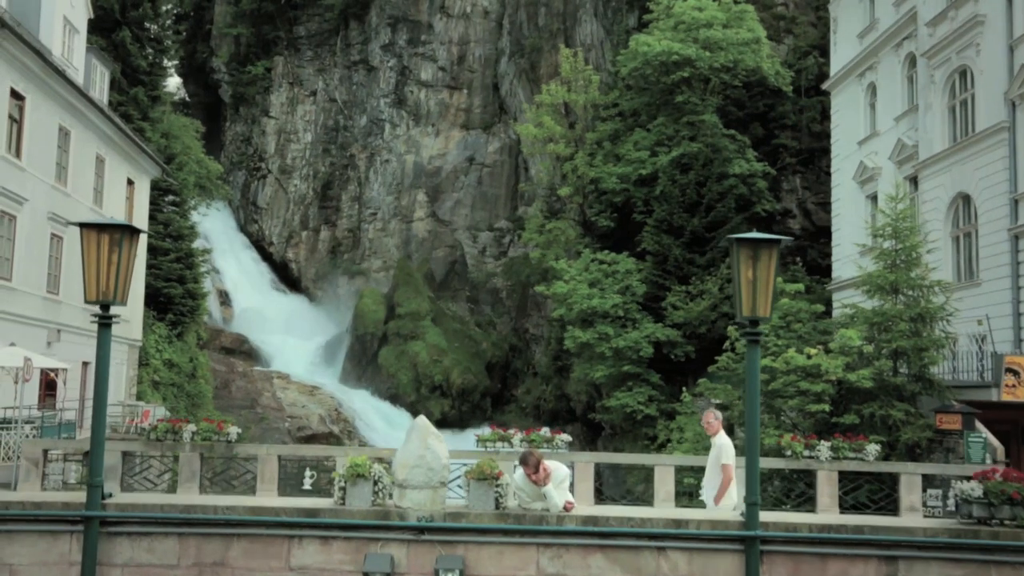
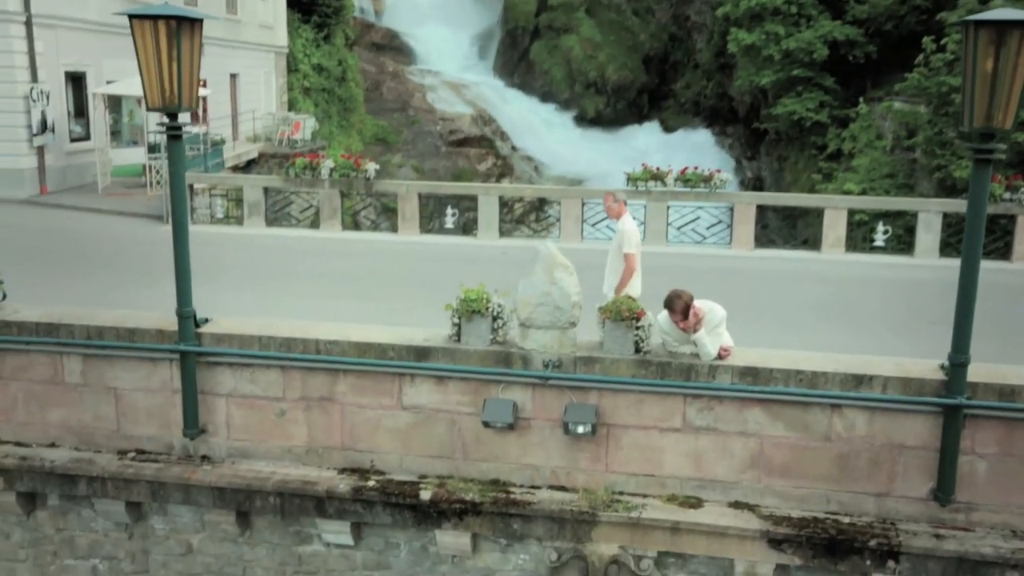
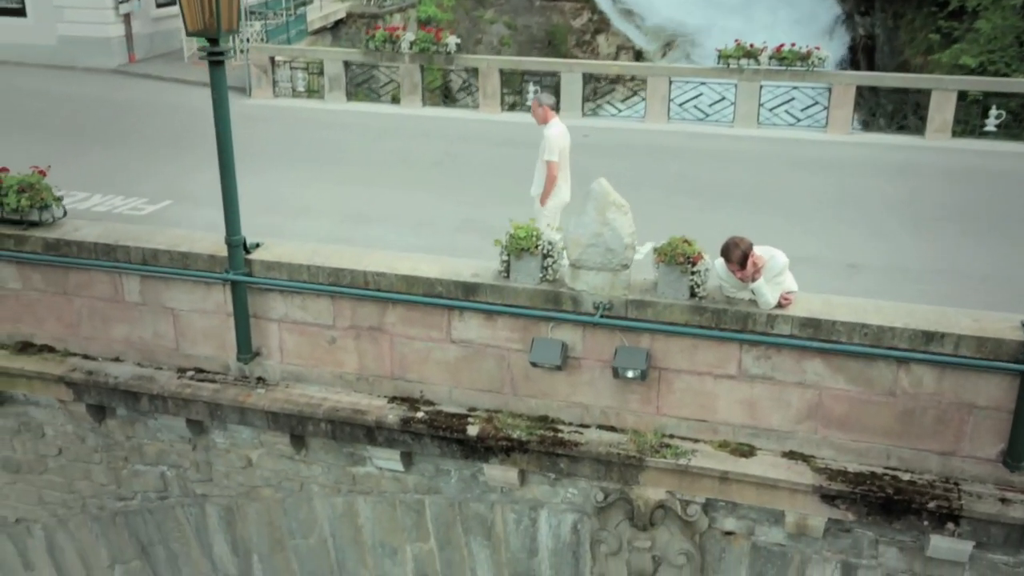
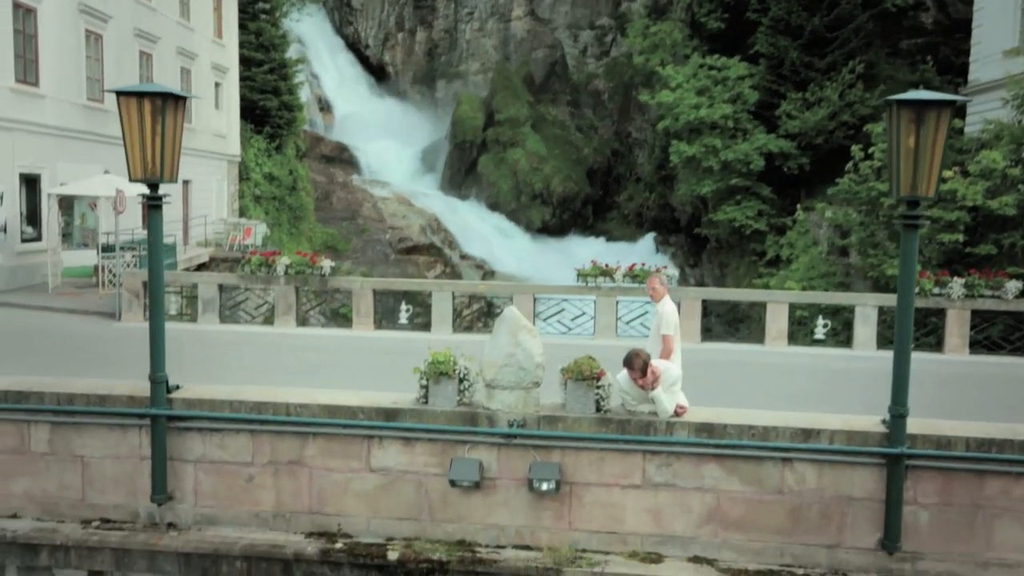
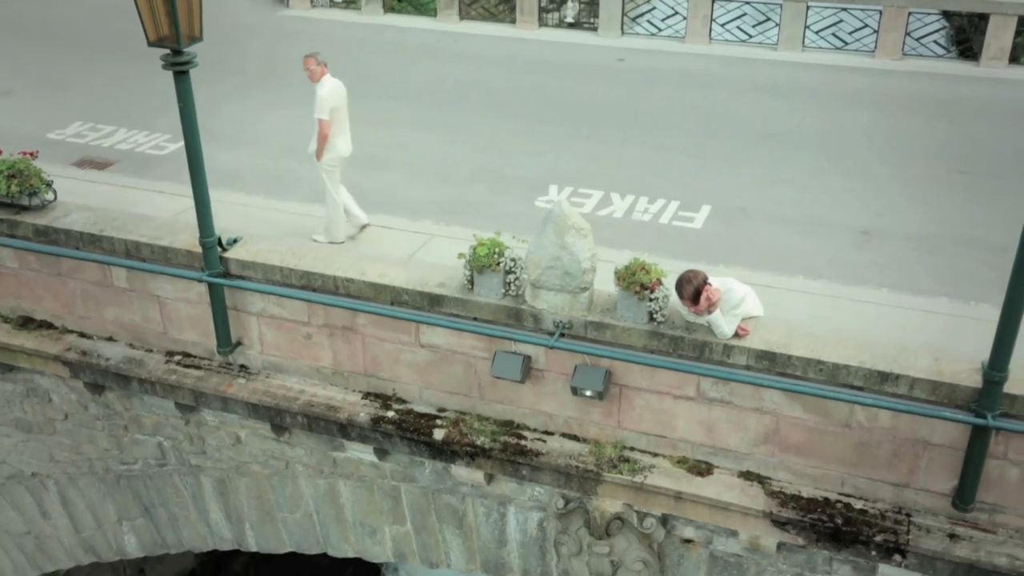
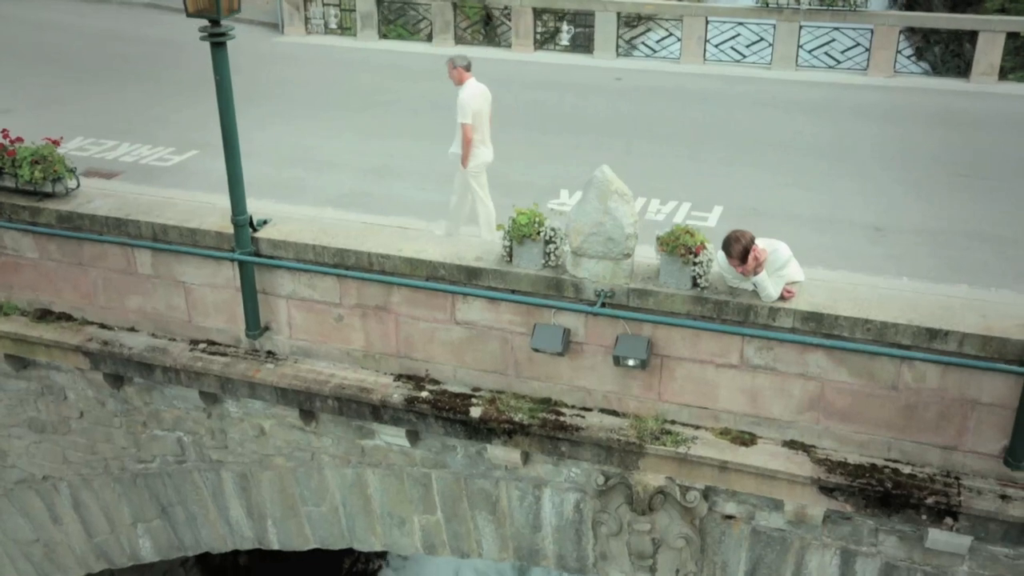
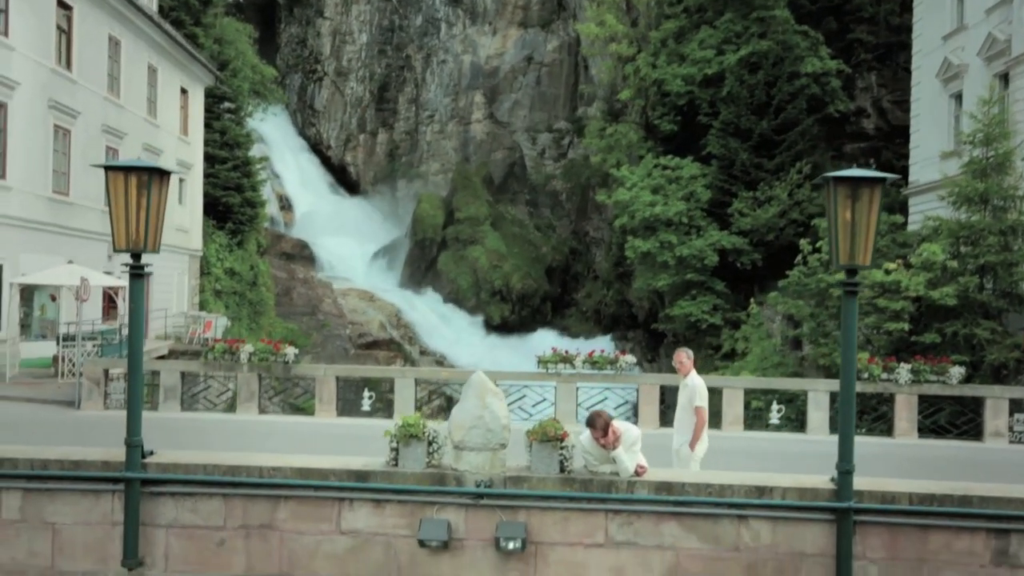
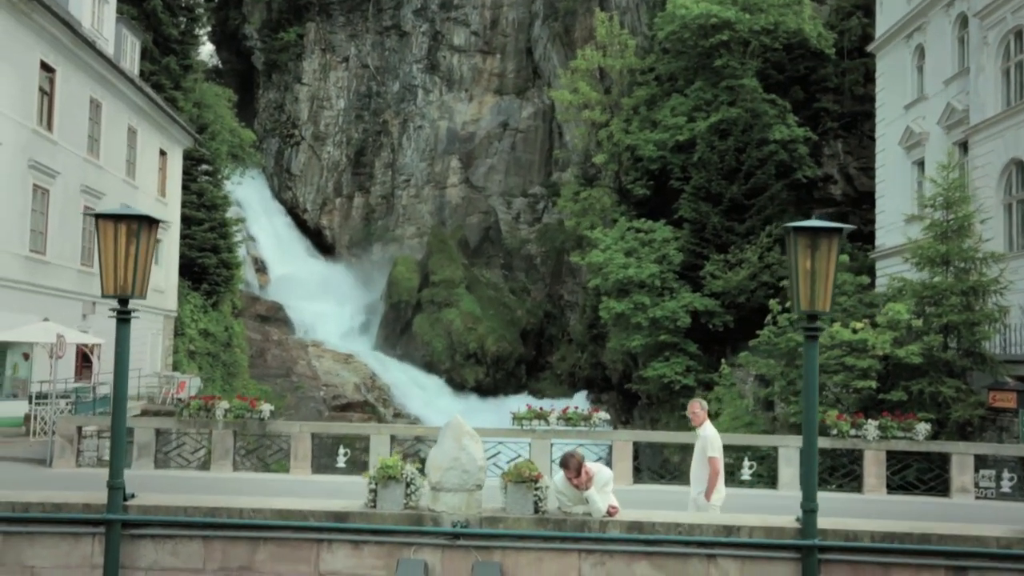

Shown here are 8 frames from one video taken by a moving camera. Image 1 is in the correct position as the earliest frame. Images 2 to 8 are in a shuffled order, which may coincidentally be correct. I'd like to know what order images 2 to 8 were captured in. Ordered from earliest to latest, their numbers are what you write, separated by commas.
8, 7, 4, 2, 3, 6, 5
